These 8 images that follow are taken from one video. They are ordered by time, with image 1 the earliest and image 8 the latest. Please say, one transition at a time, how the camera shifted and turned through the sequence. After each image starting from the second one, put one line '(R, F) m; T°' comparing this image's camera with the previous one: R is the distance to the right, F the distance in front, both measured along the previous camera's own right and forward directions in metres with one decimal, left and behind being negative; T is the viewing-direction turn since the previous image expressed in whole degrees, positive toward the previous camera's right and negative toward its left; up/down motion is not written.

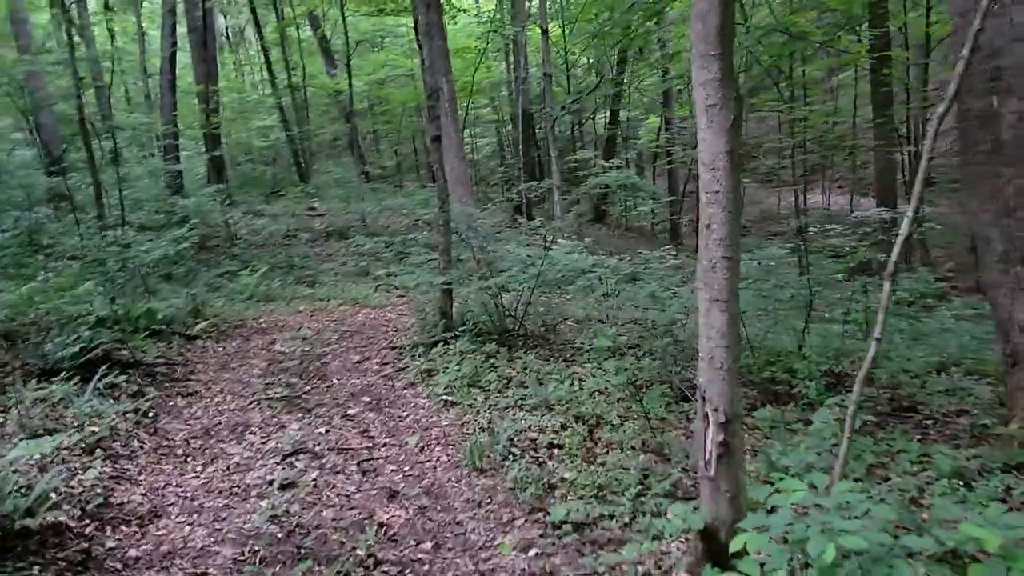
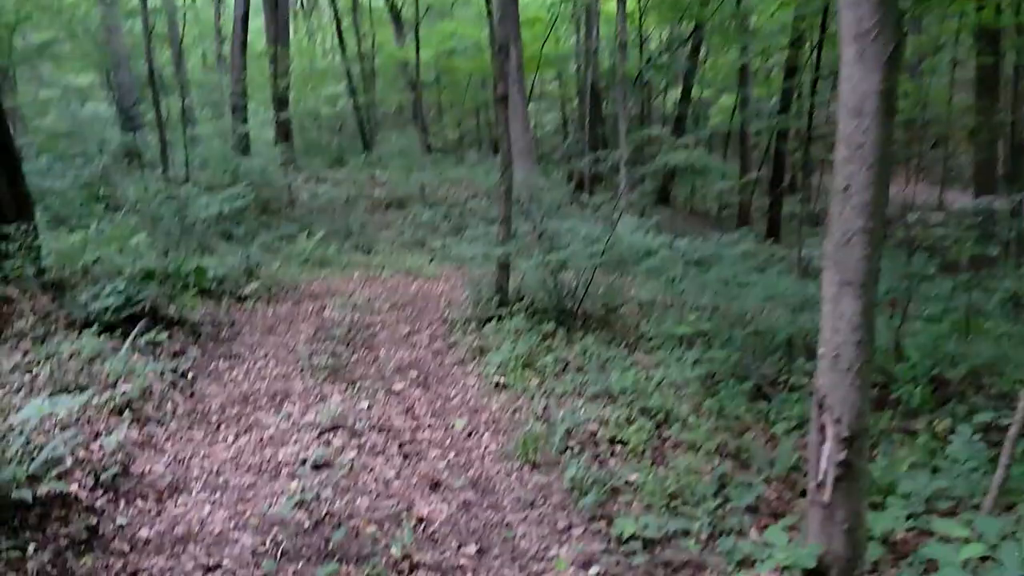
(-0.1, +0.6) m; -4°
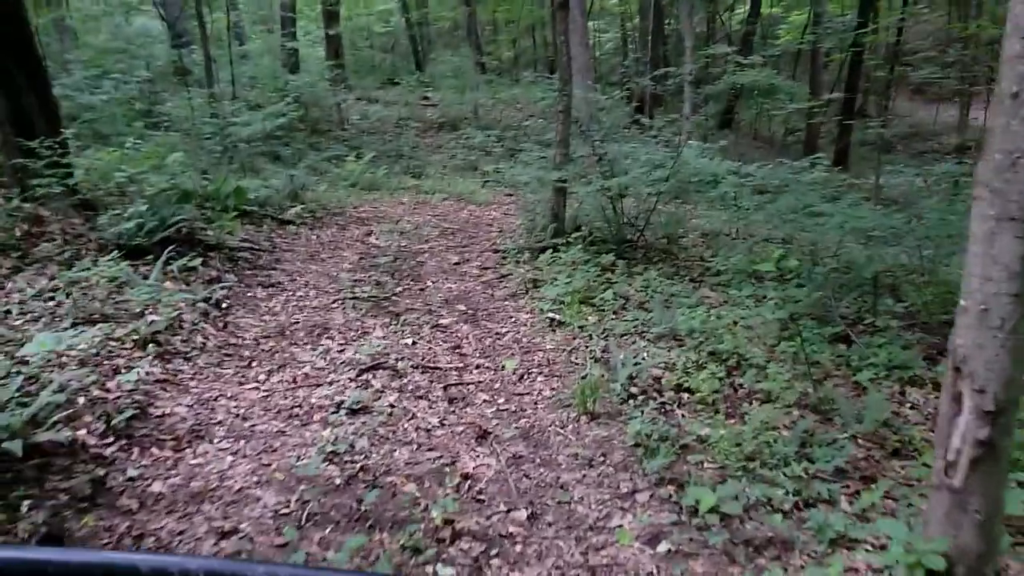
(0.0, +0.6) m; -4°
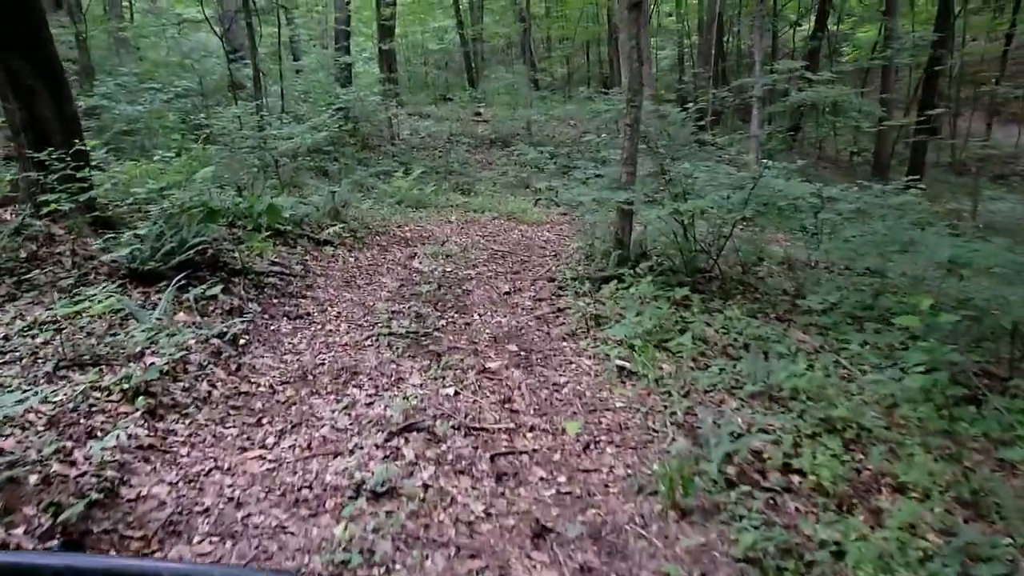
(-0.1, +1.0) m; -3°
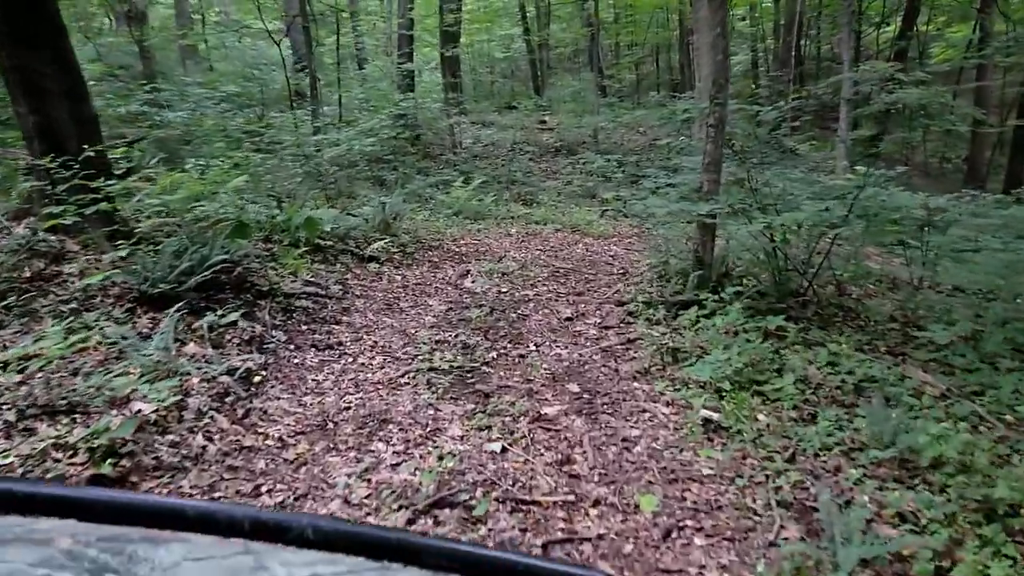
(0.0, +1.0) m; -5°
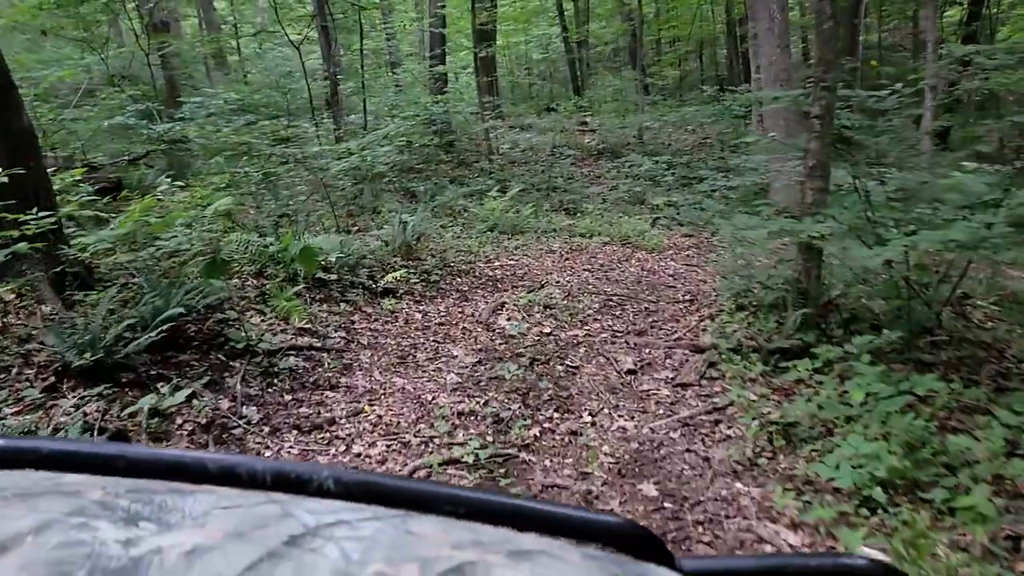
(0.0, +1.5) m; -3°
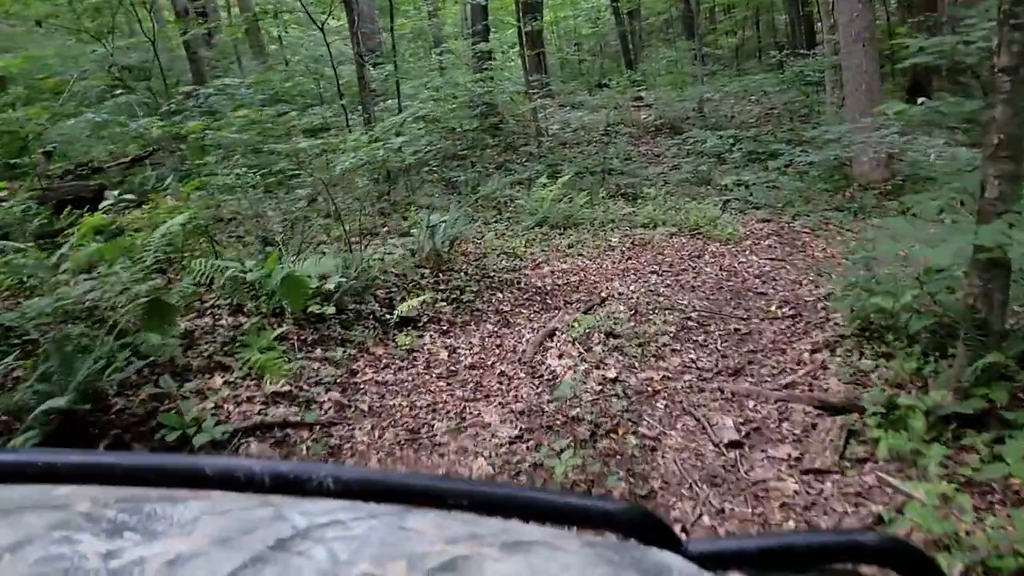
(0.0, +1.6) m; -4°
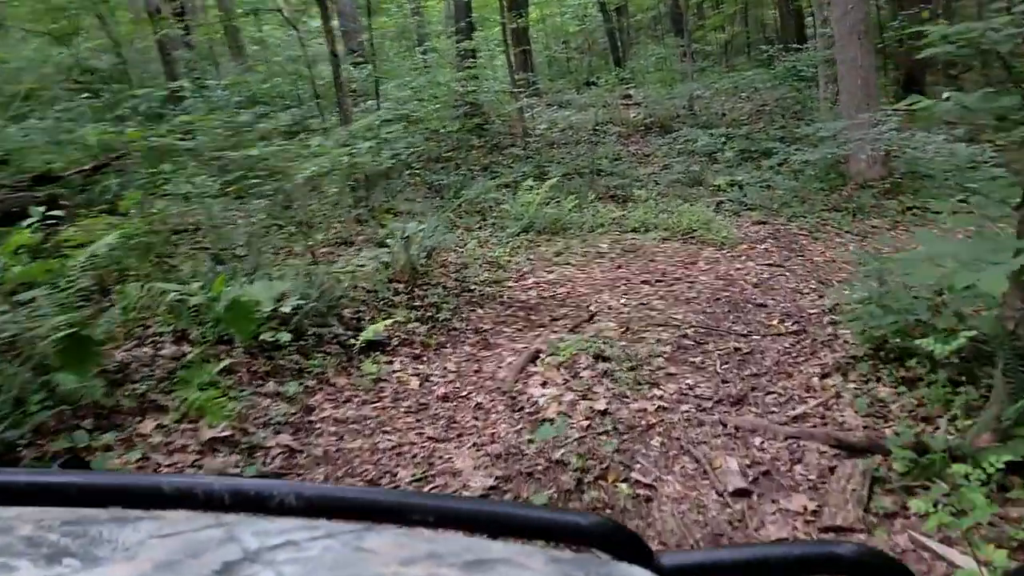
(+0.1, +0.5) m; +1°
